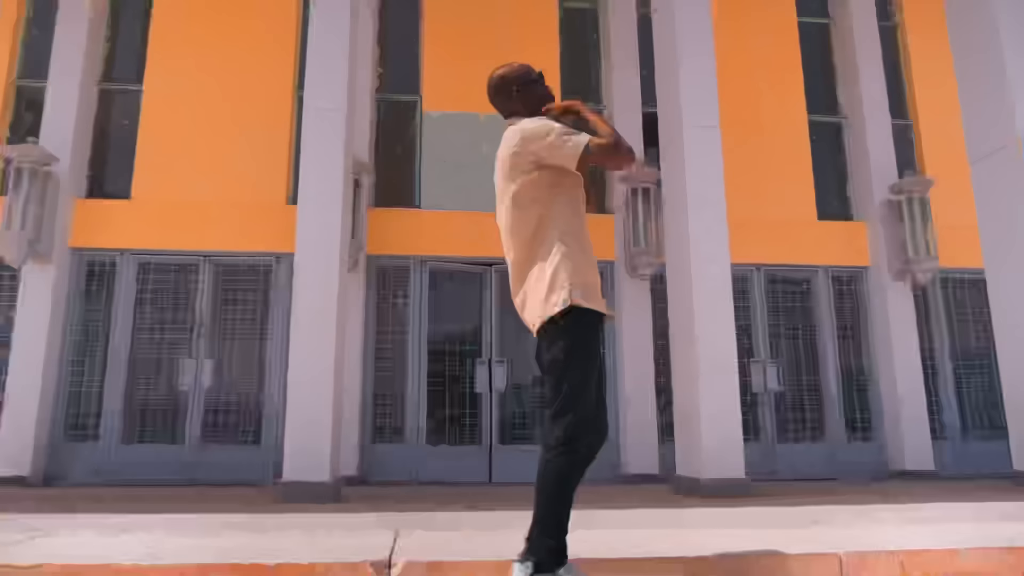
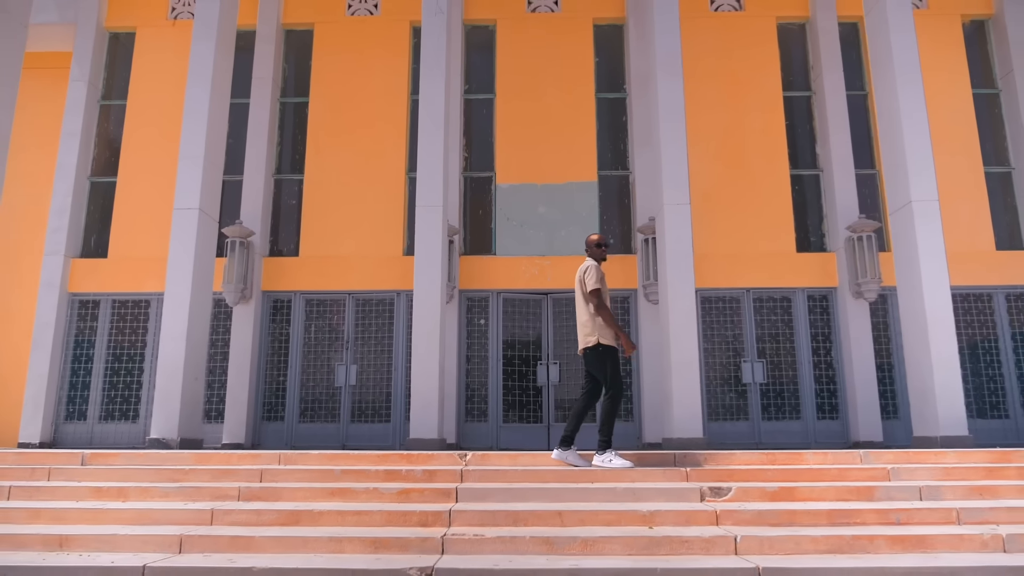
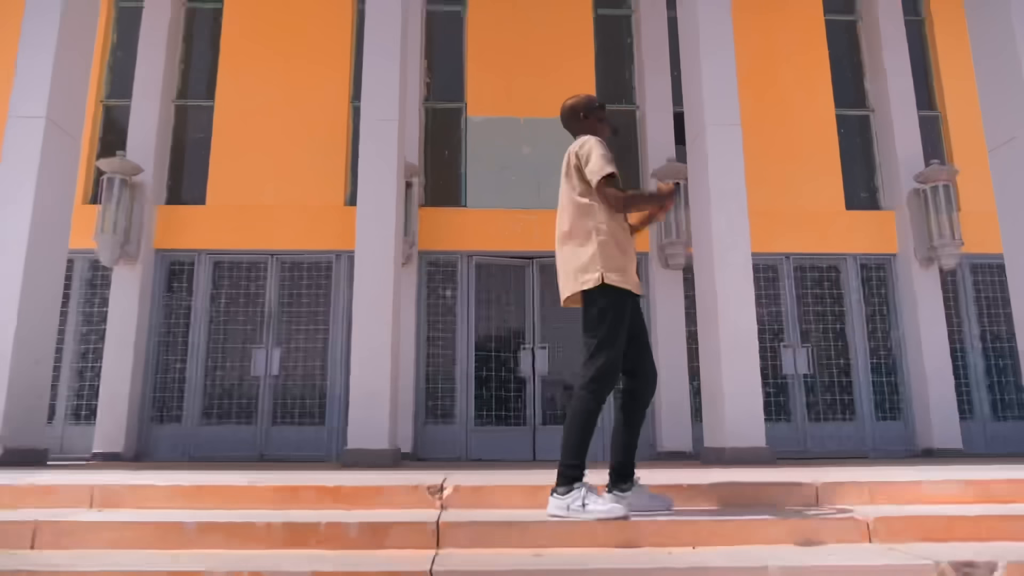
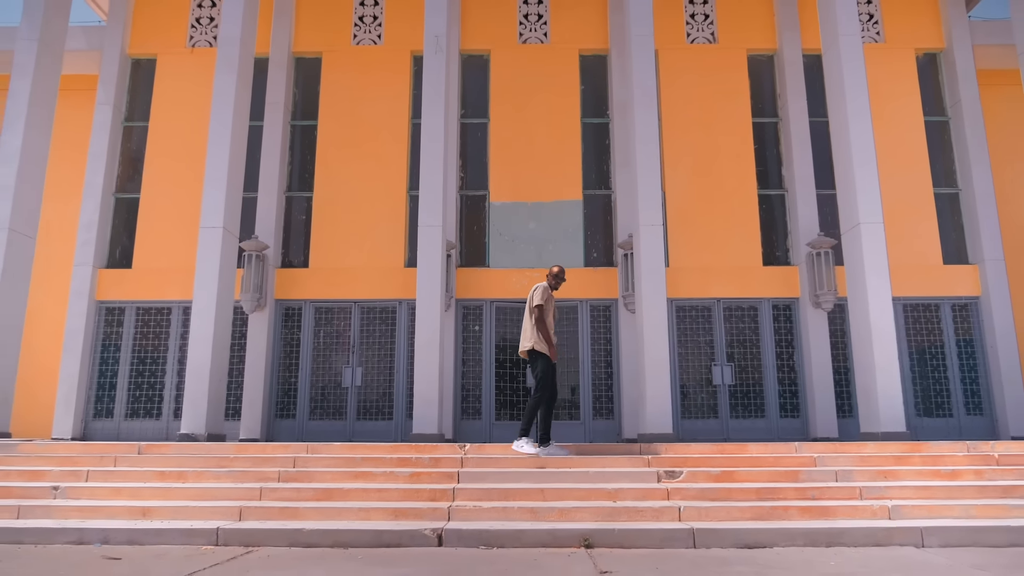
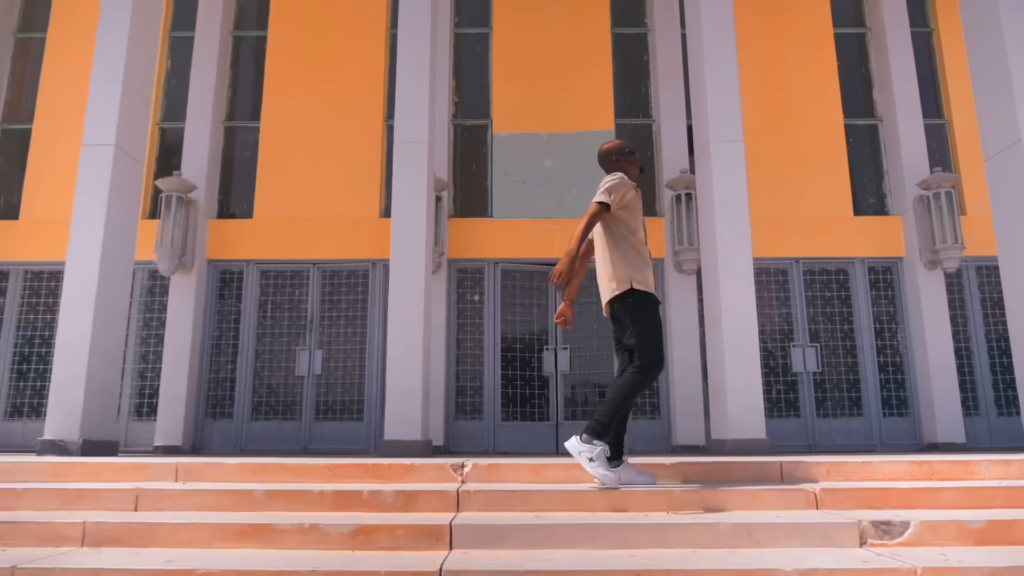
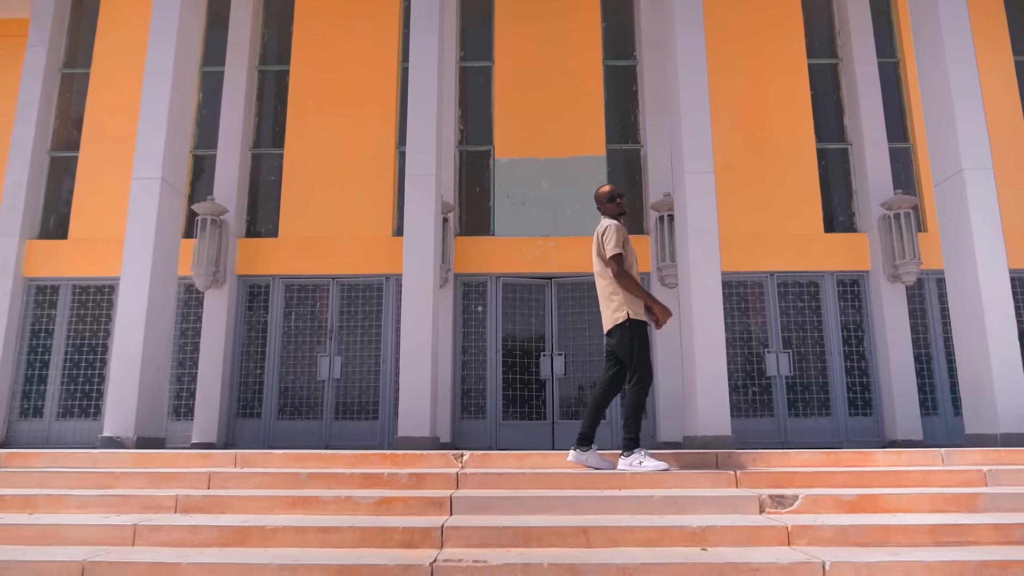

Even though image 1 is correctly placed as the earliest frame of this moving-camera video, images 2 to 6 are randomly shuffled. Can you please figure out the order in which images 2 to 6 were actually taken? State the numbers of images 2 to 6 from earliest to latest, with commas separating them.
3, 5, 6, 2, 4
